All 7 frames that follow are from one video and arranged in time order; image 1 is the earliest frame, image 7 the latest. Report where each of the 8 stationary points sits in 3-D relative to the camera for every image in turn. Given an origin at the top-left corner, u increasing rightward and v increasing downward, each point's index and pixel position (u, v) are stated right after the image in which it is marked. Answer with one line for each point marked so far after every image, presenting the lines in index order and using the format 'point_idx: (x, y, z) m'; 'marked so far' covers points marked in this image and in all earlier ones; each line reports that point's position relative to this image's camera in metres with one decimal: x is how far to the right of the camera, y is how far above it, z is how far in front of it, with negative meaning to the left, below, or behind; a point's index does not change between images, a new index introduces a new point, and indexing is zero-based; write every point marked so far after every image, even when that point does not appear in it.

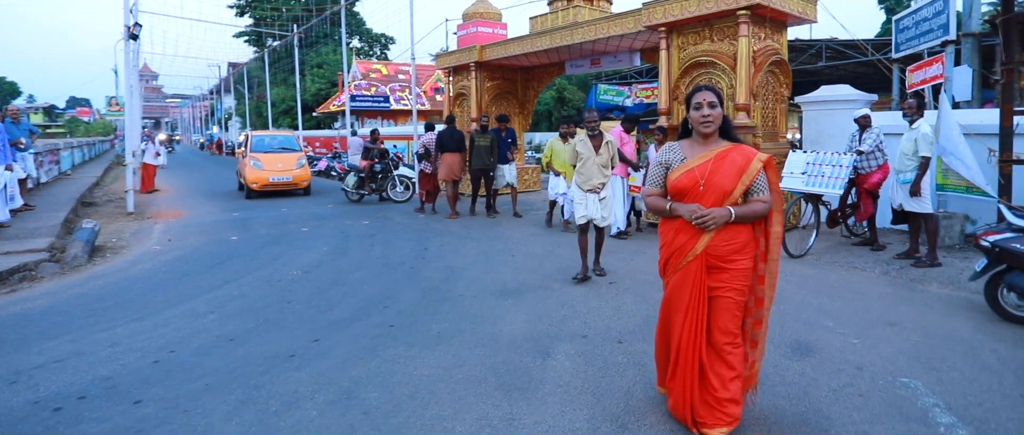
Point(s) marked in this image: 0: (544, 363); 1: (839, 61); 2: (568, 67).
0: (+0.2, -1.1, +4.0) m
1: (+10.2, +4.9, +15.9) m
2: (+1.3, +3.7, +12.5) m
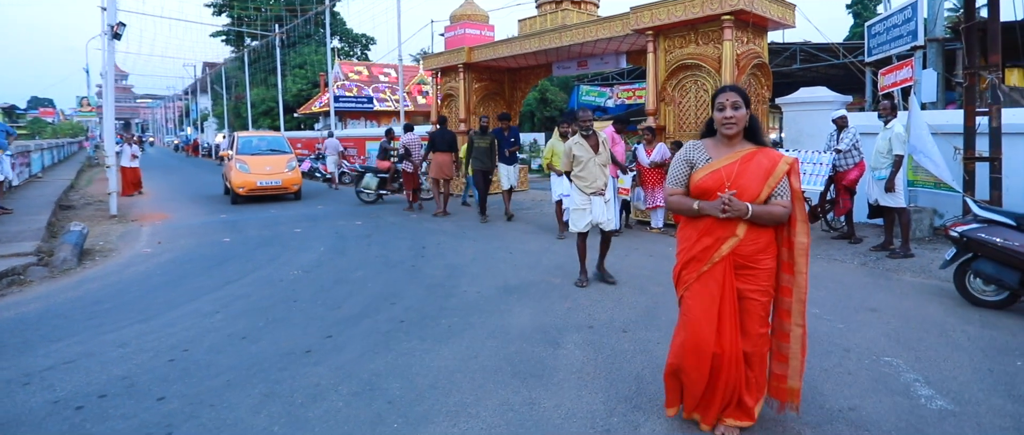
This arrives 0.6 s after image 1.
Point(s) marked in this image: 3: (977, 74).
0: (+0.3, -1.1, +4.2) m
1: (+9.7, +5.0, +16.5) m
2: (+1.0, +3.7, +12.8) m
3: (+6.5, +2.0, +7.0) m
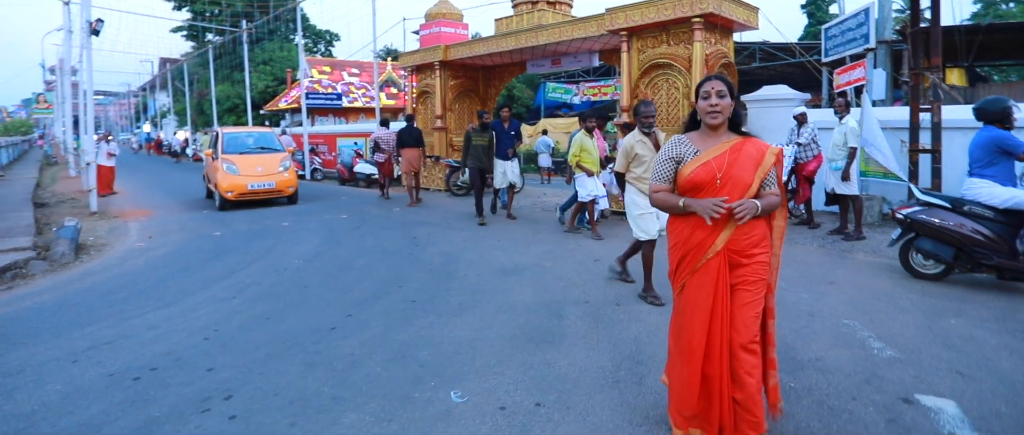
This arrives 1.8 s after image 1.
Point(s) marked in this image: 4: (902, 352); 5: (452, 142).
0: (+0.4, -1.0, +4.7) m
1: (+8.9, +5.3, +17.6) m
2: (+0.5, +3.9, +13.2) m
3: (+6.3, +2.2, +7.9) m
4: (+3.1, -1.1, +4.1) m
5: (-1.8, +2.2, +15.1) m
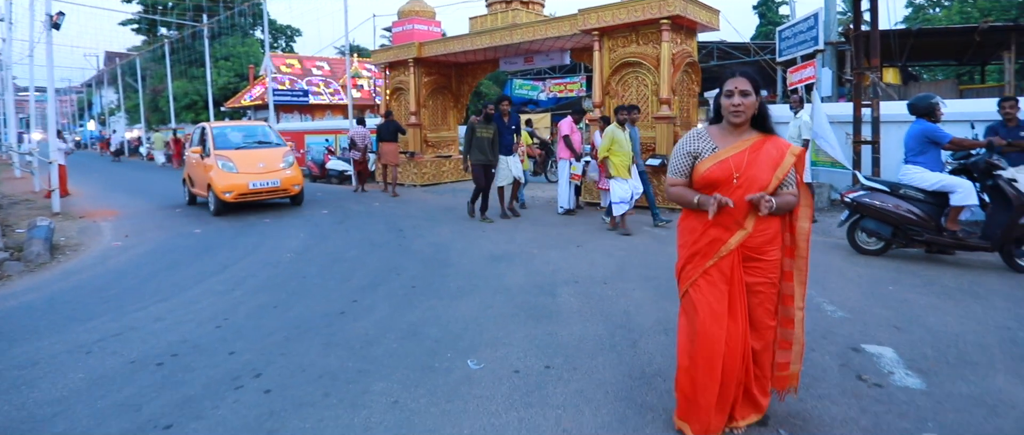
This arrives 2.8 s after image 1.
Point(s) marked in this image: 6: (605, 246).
0: (+0.4, -0.8, +5.1) m
1: (+7.8, +5.7, +18.5) m
2: (-0.3, +4.1, +13.6) m
3: (+6.0, +2.5, +8.7) m
4: (+3.1, -0.9, +4.7) m
5: (-2.6, +2.4, +15.3) m
6: (+1.3, -0.4, +7.3) m
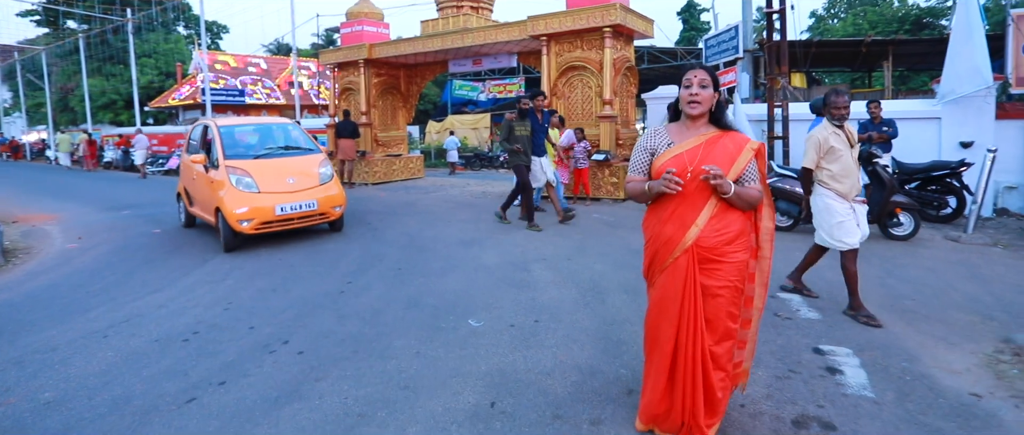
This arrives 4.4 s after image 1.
0: (+0.2, -0.6, +5.9) m
1: (+5.7, +6.0, +20.1) m
2: (-1.7, +4.2, +14.2) m
3: (+5.2, +2.8, +10.2) m
4: (+3.0, -0.7, +5.8) m
5: (-4.2, +2.4, +15.6) m
6: (+0.8, -0.2, +8.2) m
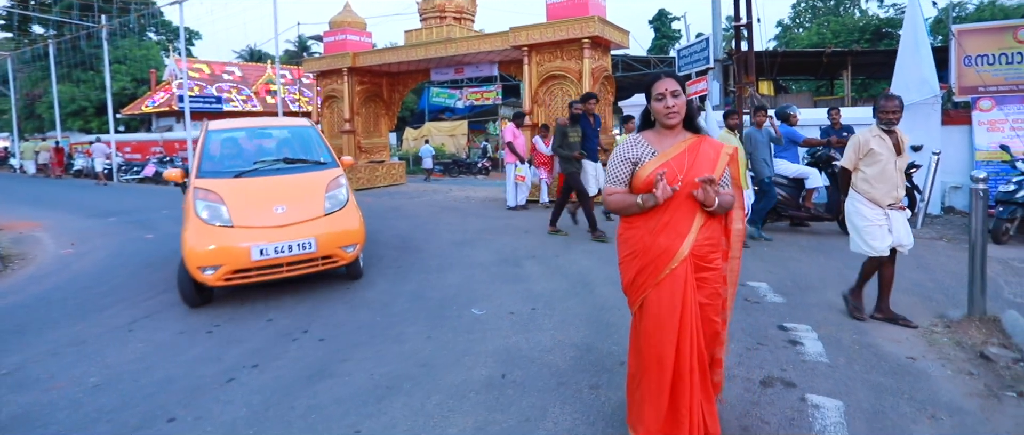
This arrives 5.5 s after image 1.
0: (+0.1, -0.6, +6.3) m
1: (+4.9, +5.9, +20.9) m
2: (-2.2, +4.1, +14.7) m
3: (+4.9, +2.8, +10.9) m
4: (+2.9, -0.6, +6.4) m
5: (-4.7, +2.3, +15.9) m
6: (+0.6, -0.2, +8.6) m
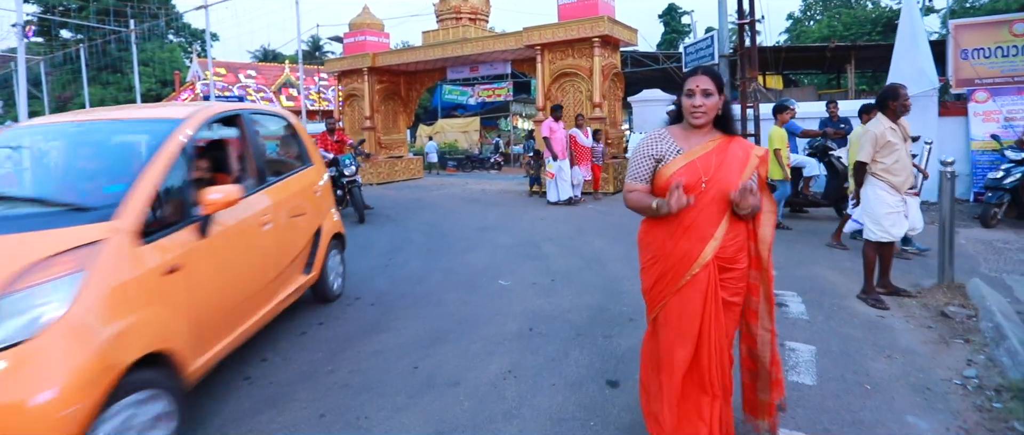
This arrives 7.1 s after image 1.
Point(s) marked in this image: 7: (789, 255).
0: (+0.4, -0.4, +7.0) m
1: (+5.4, +6.2, +21.4) m
2: (-1.8, +4.3, +15.3) m
3: (+5.2, +3.0, +11.4) m
4: (+3.1, -0.4, +7.0) m
5: (-4.3, +2.5, +16.7) m
6: (+0.9, 0.0, +9.3) m
7: (+3.5, -0.5, +6.6) m
